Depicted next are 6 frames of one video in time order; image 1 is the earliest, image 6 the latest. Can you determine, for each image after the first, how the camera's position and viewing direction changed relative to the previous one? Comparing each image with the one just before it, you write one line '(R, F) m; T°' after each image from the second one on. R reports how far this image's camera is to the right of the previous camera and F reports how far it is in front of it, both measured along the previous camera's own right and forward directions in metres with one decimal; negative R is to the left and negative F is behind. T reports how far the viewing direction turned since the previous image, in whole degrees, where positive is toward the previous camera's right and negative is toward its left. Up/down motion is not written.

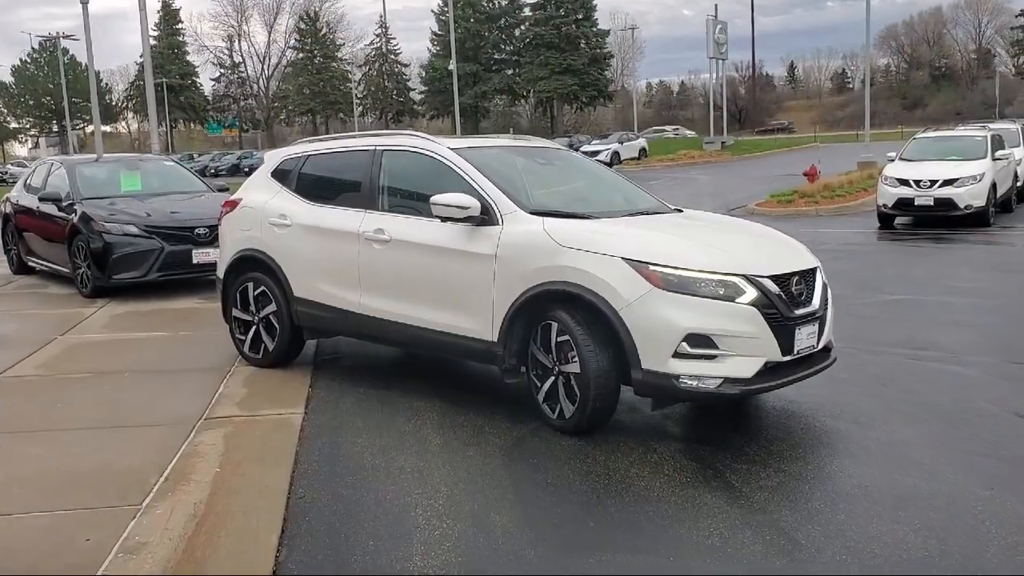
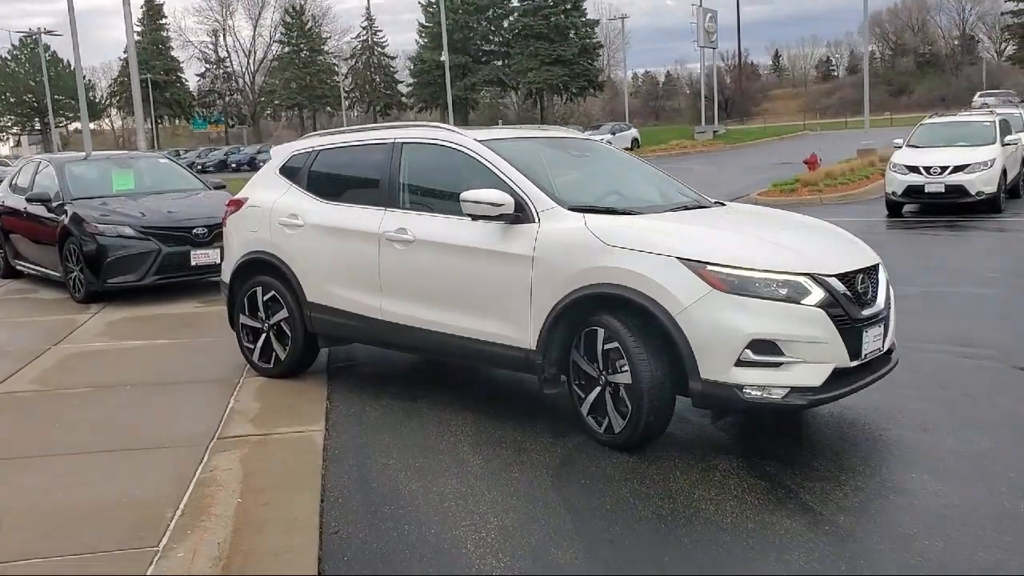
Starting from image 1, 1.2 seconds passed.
(-0.2, +0.4) m; +1°
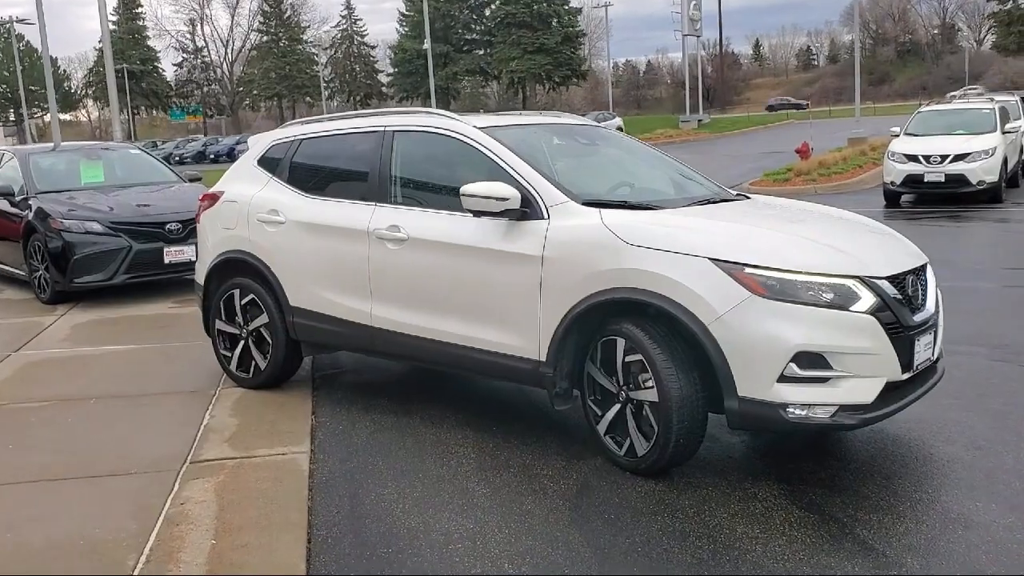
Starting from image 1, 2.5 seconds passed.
(-0.1, +0.5) m; +1°
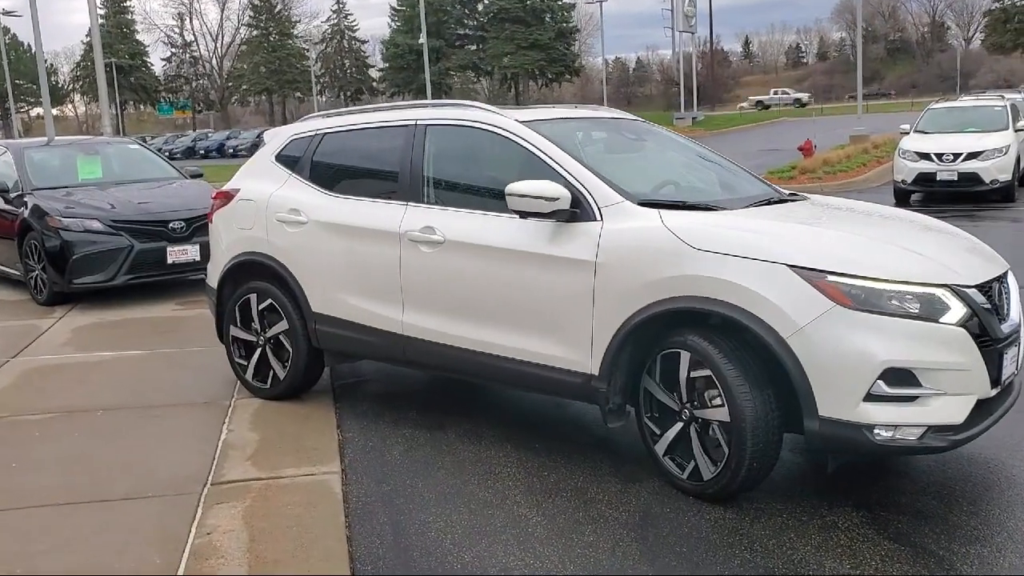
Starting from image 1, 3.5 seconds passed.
(-0.2, +0.3) m; +1°
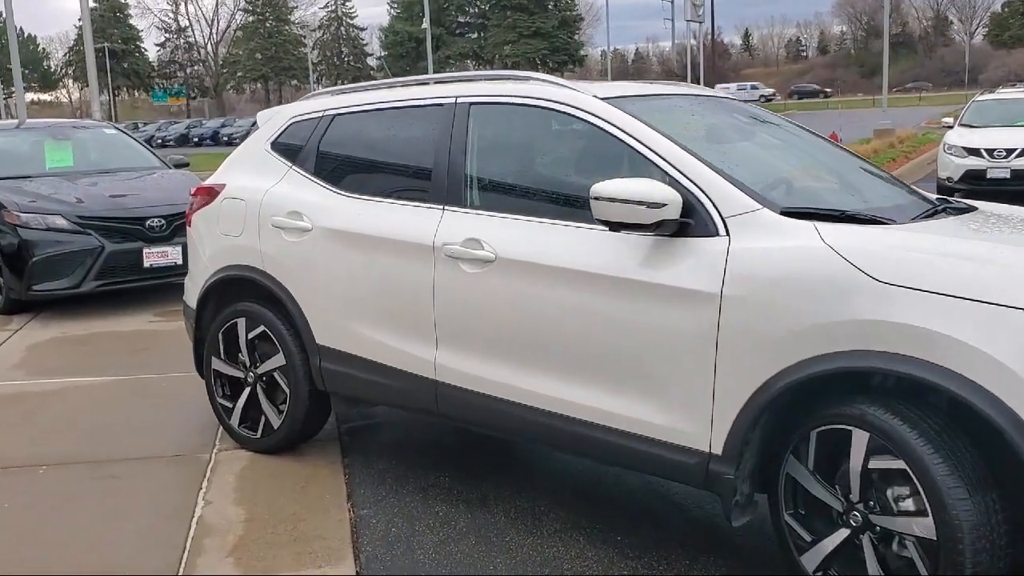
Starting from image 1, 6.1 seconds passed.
(-0.3, +1.2) m; 0°
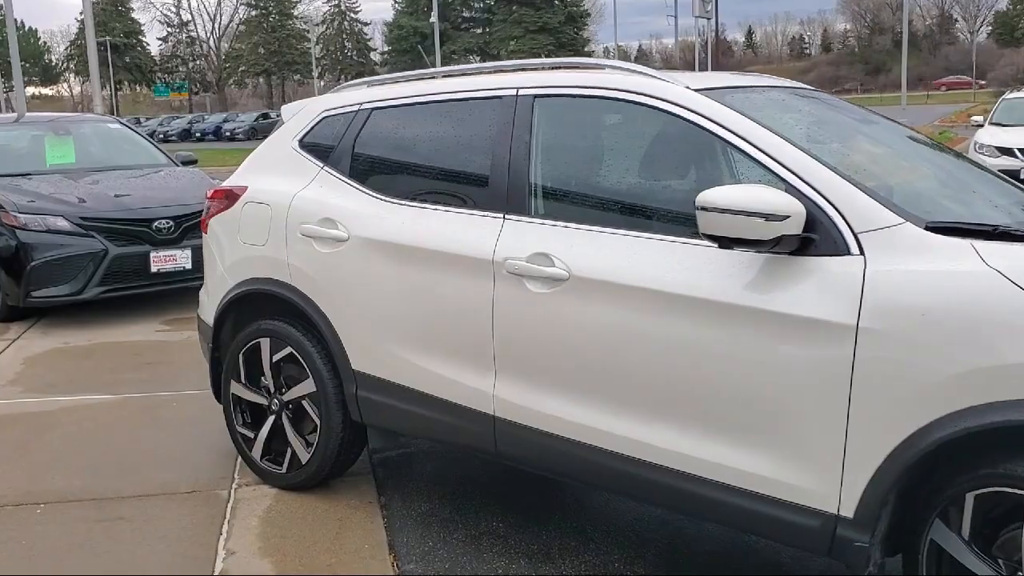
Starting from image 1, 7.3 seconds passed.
(-0.2, +0.5) m; 0°
